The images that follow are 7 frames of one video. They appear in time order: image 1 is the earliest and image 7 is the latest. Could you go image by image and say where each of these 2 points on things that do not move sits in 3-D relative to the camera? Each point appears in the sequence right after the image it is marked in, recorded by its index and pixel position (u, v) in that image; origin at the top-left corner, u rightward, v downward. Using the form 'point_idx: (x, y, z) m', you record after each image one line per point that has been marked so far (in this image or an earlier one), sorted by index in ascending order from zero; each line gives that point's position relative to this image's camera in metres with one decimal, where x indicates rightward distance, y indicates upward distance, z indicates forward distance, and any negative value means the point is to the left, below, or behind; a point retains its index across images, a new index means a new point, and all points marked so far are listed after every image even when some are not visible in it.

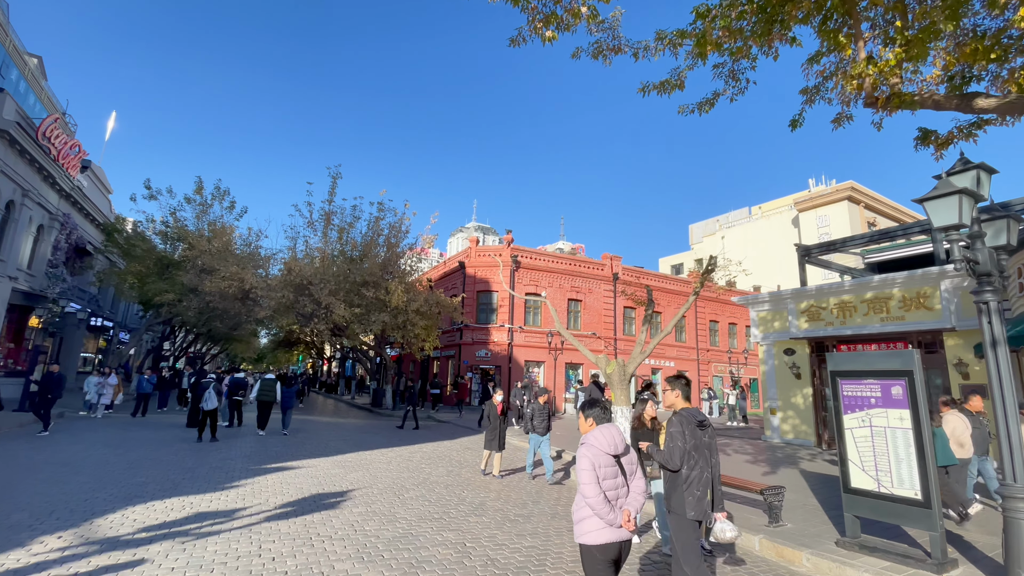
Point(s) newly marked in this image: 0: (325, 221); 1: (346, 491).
0: (-7.0, +2.5, +18.5) m
1: (-2.2, -2.7, +6.6) m
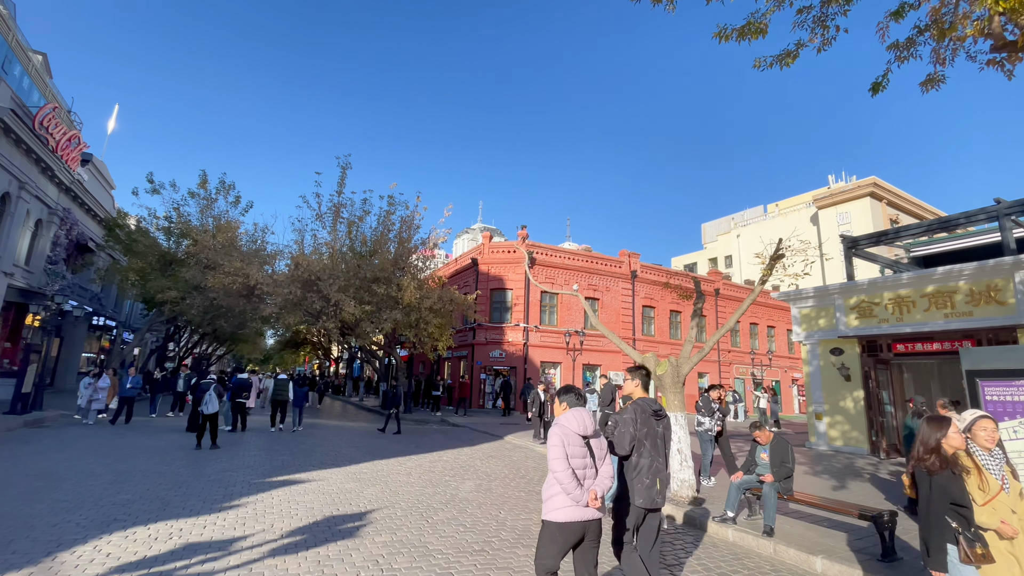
0: (-6.3, +2.6, +17.5) m
1: (-1.7, -2.5, +5.6) m
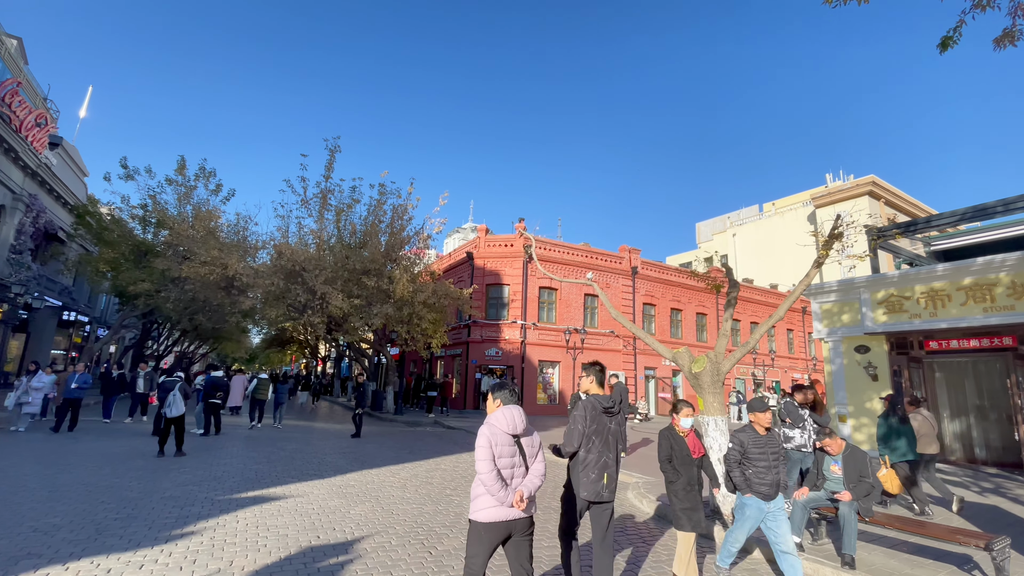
0: (-6.3, +2.9, +16.3) m
1: (-1.5, -2.3, +4.5) m
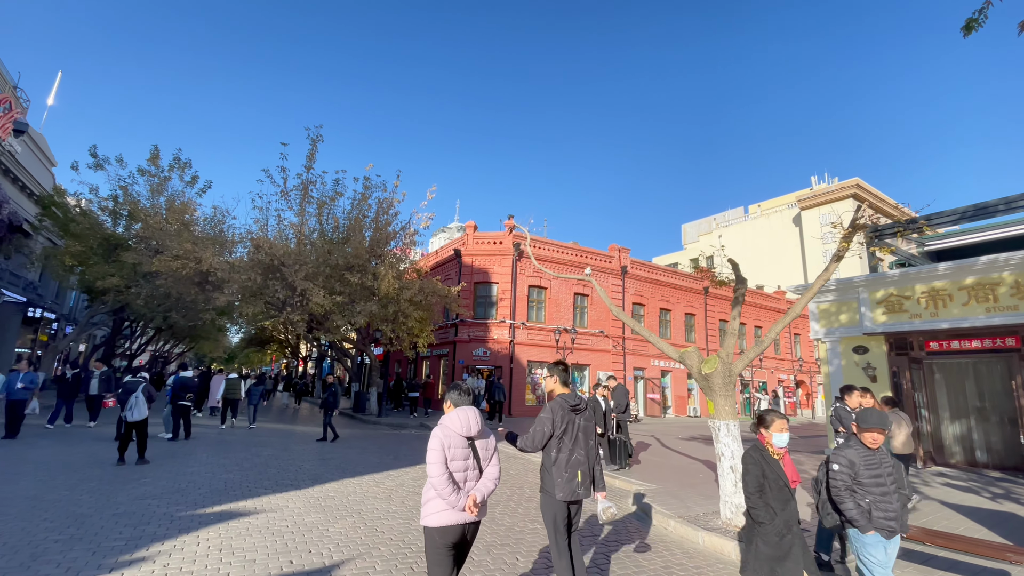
0: (-6.6, +3.0, +15.6) m
1: (-1.4, -2.2, +3.9) m
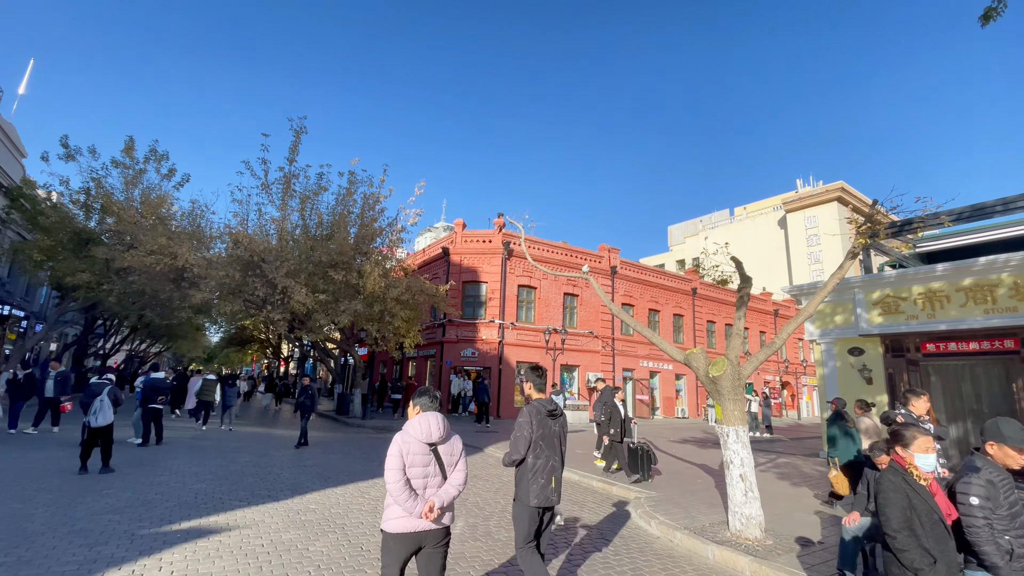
0: (-6.9, +3.1, +15.0) m
1: (-1.4, -2.1, +3.4) m
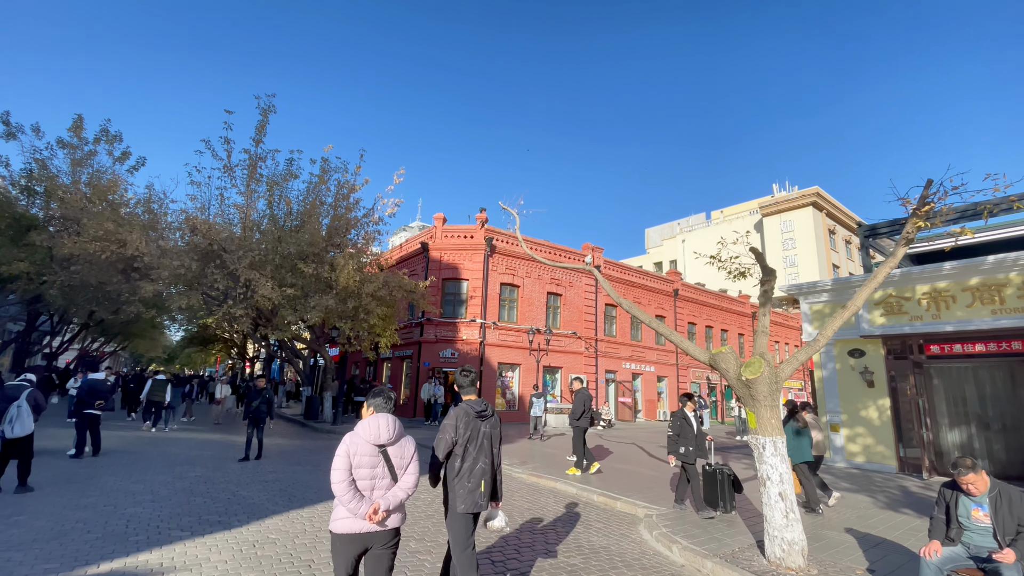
0: (-7.3, +3.3, +13.8) m
1: (-1.3, -2.0, +2.5) m
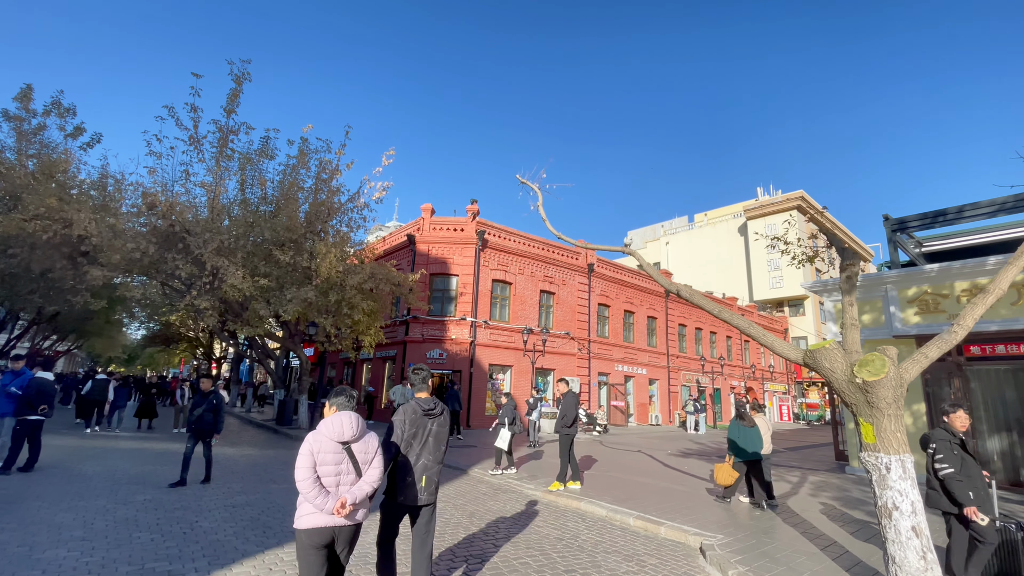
0: (-7.2, +3.5, +12.3) m
1: (-0.7, -1.7, +1.2) m
